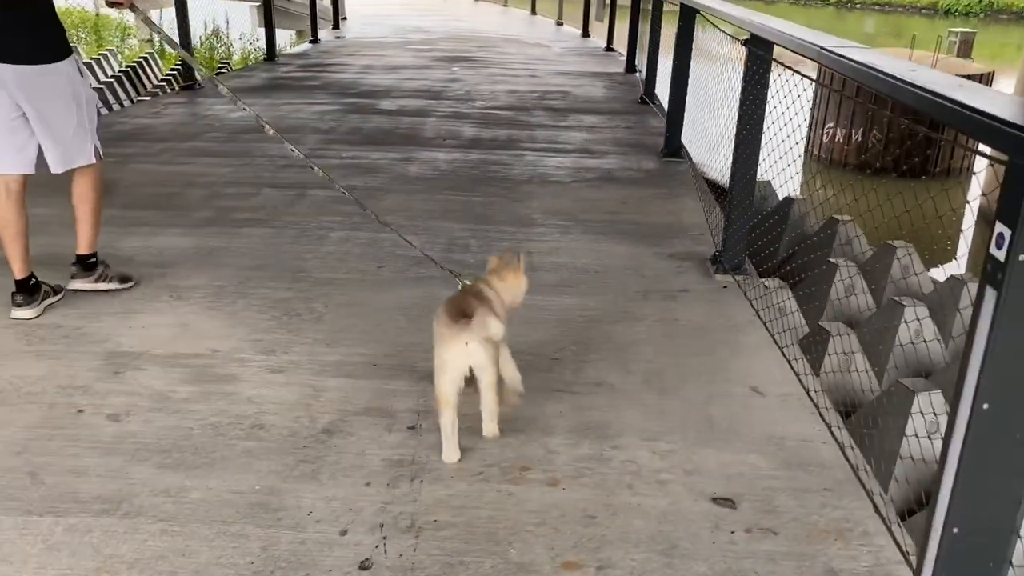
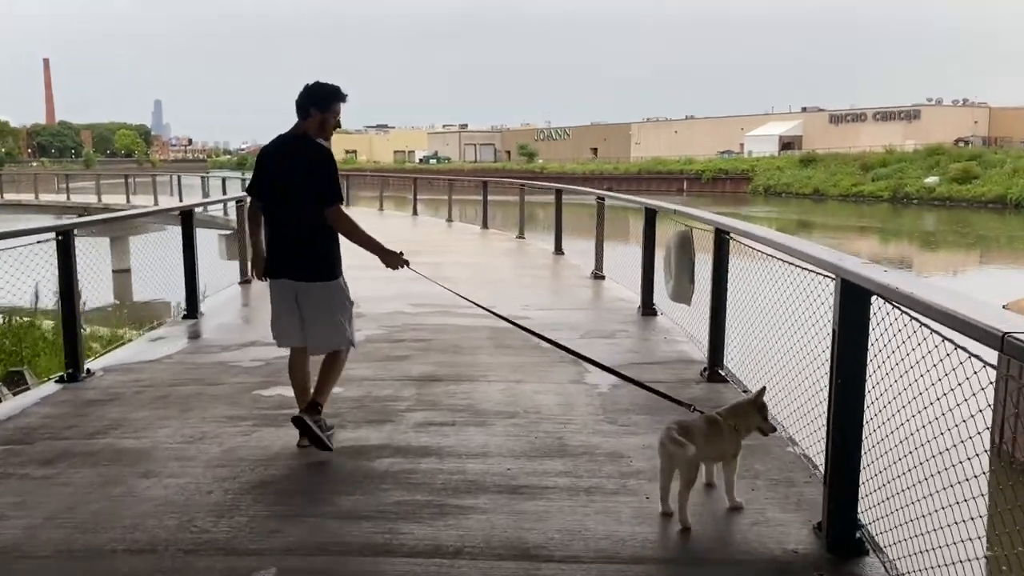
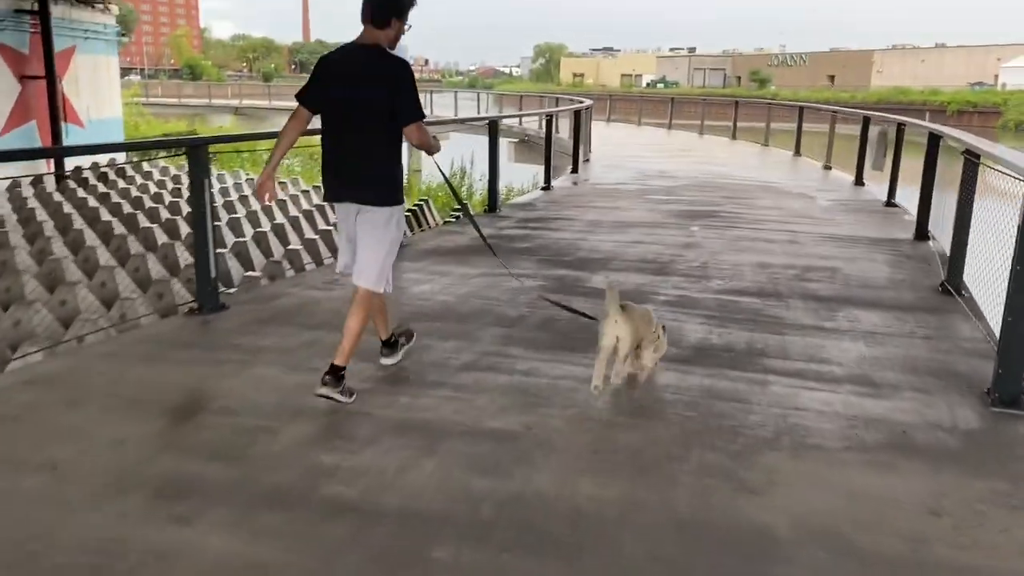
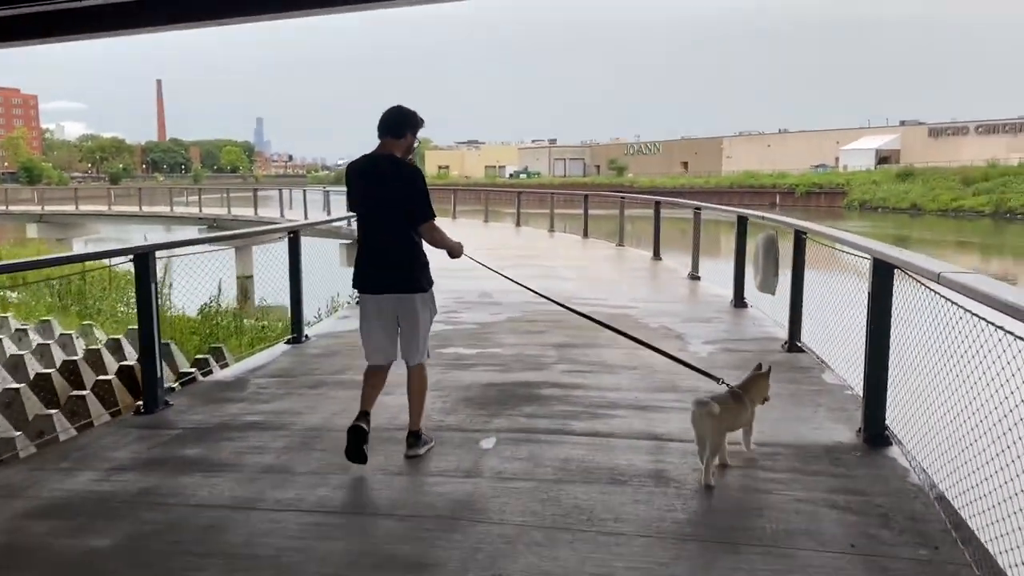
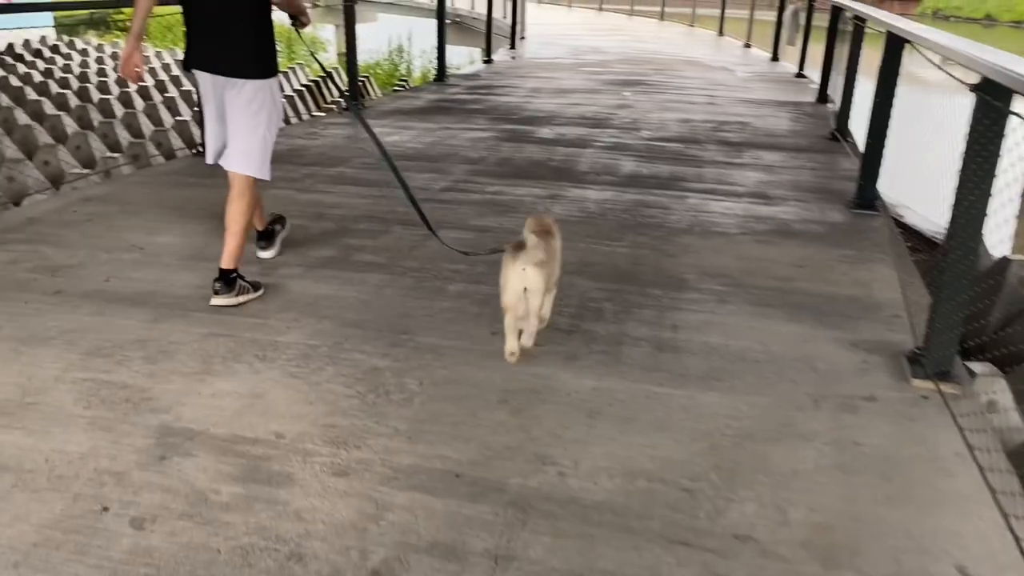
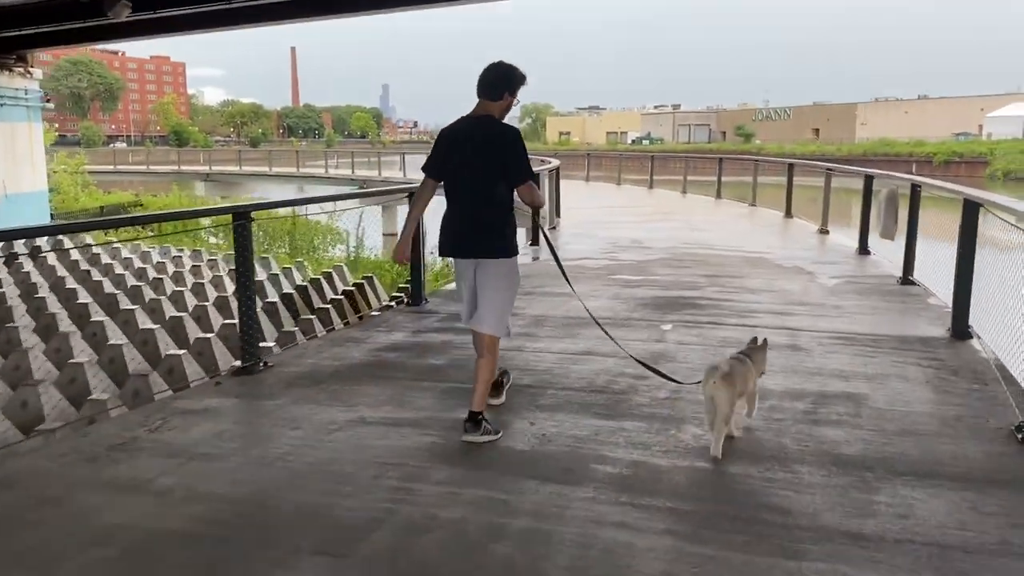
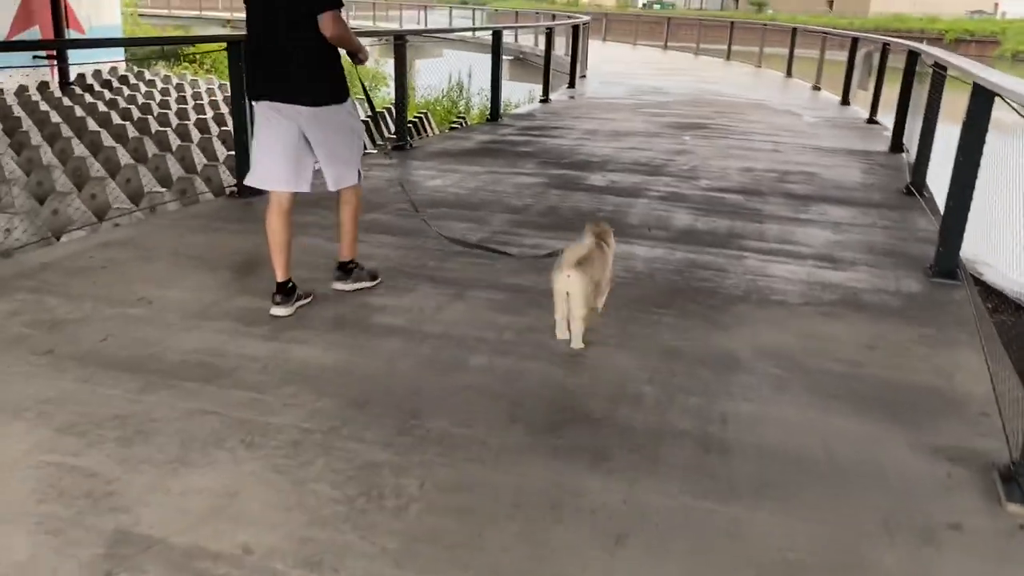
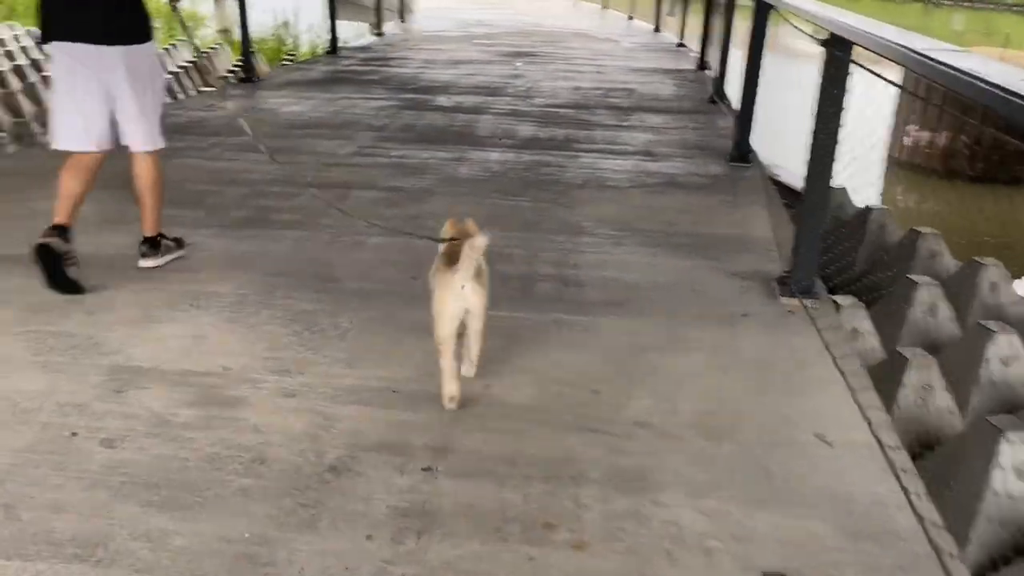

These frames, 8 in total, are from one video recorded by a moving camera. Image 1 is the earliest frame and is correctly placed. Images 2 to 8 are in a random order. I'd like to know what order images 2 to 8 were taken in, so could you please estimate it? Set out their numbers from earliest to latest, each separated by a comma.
8, 5, 7, 3, 6, 4, 2
